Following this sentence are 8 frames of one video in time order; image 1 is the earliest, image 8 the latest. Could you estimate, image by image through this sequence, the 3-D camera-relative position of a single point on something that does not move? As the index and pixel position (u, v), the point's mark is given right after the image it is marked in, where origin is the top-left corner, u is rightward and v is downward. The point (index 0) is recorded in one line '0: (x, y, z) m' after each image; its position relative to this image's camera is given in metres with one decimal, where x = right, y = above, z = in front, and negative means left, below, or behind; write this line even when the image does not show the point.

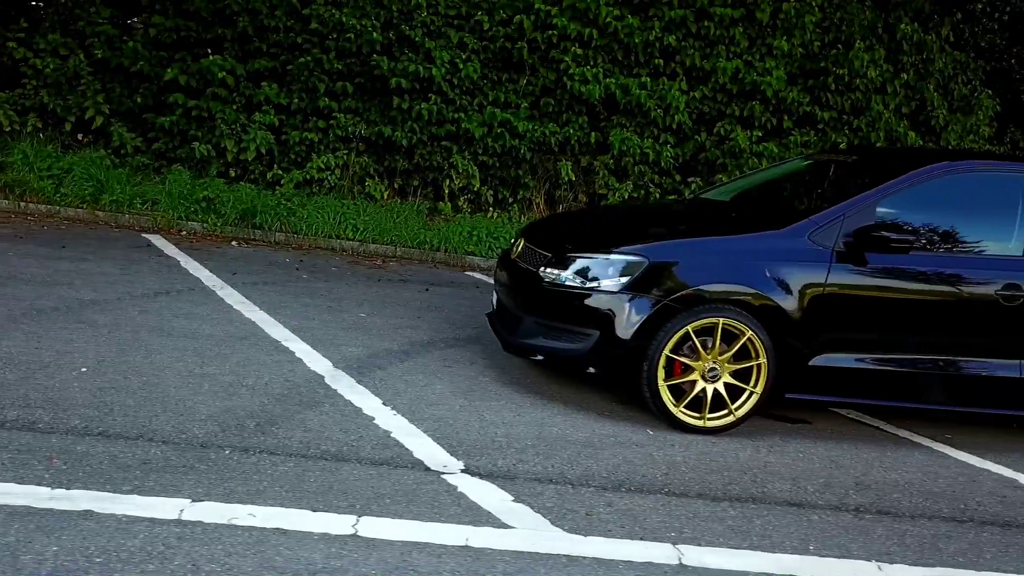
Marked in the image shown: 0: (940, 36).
0: (+5.9, +3.5, +11.3) m
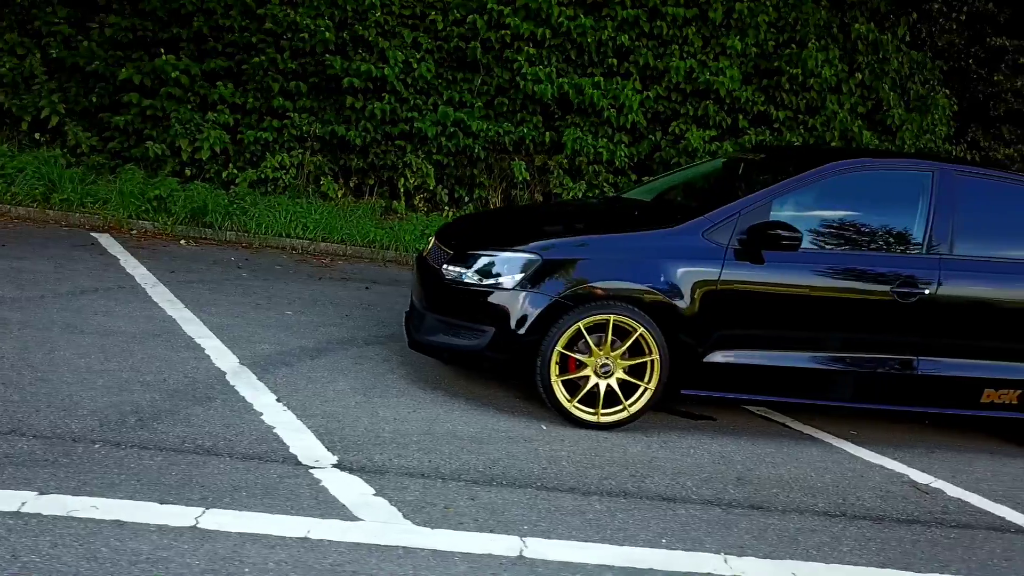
0: (+5.3, +3.5, +11.3) m
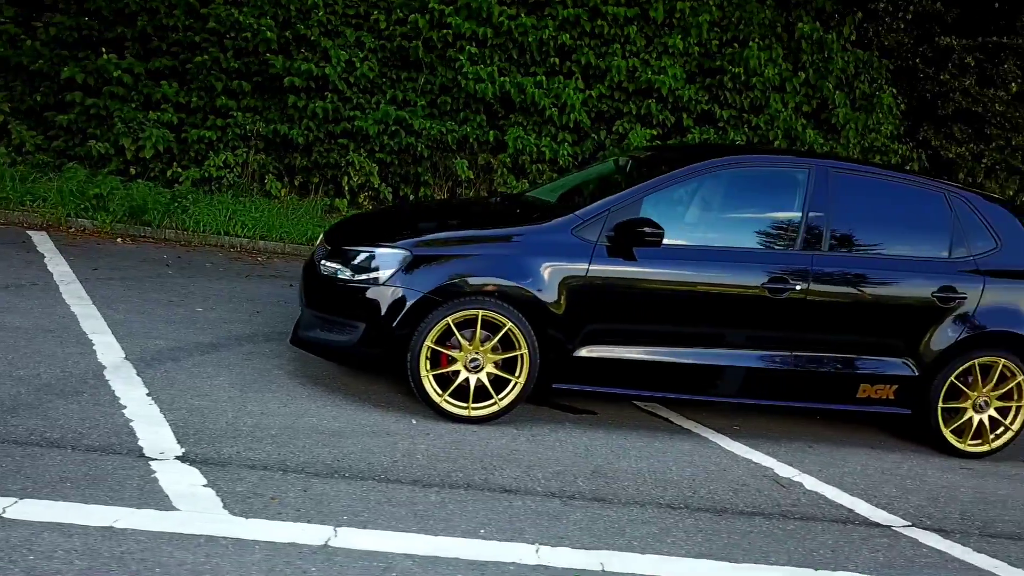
0: (+4.6, +3.5, +11.4) m
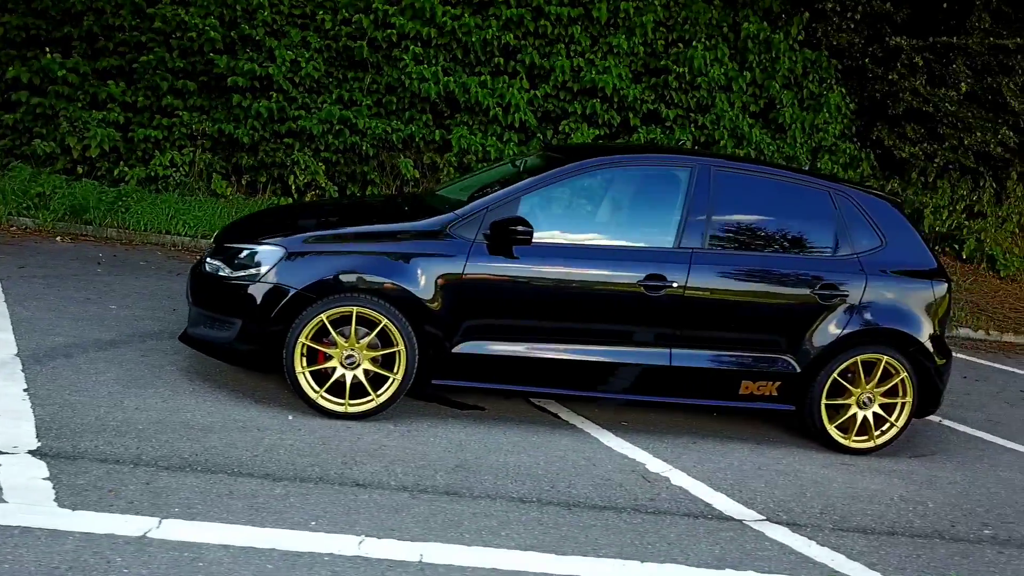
0: (+3.9, +3.5, +11.4) m
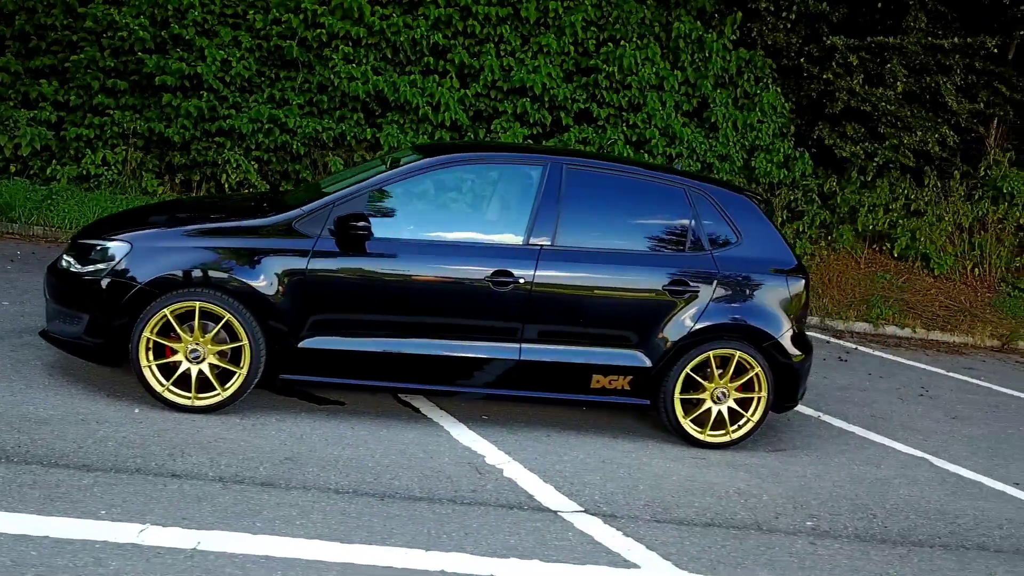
0: (+2.9, +3.5, +11.5) m
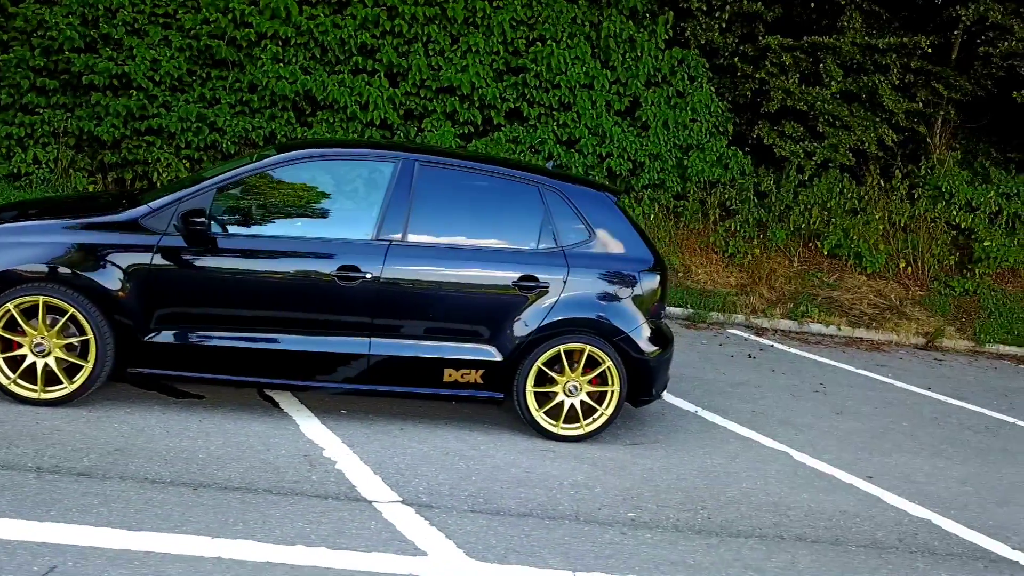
0: (+2.0, +3.6, +11.6) m
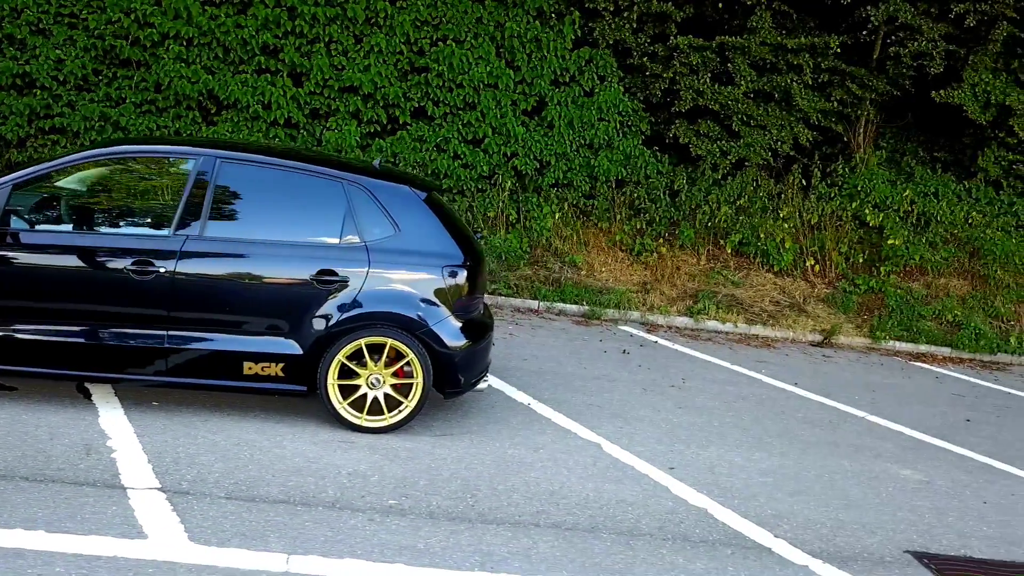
0: (+0.7, +3.6, +11.7) m
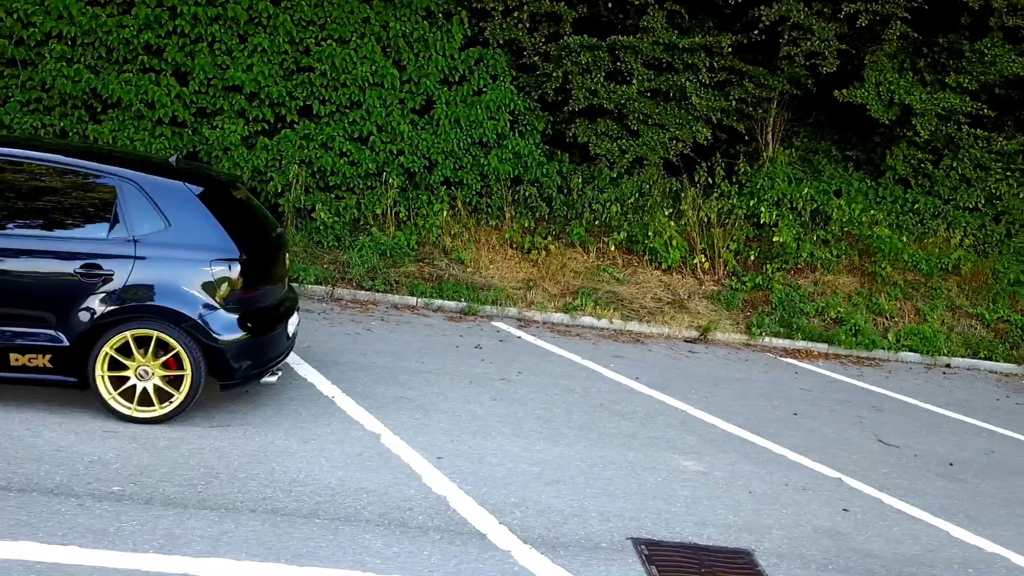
0: (-0.9, +3.7, +11.8) m
